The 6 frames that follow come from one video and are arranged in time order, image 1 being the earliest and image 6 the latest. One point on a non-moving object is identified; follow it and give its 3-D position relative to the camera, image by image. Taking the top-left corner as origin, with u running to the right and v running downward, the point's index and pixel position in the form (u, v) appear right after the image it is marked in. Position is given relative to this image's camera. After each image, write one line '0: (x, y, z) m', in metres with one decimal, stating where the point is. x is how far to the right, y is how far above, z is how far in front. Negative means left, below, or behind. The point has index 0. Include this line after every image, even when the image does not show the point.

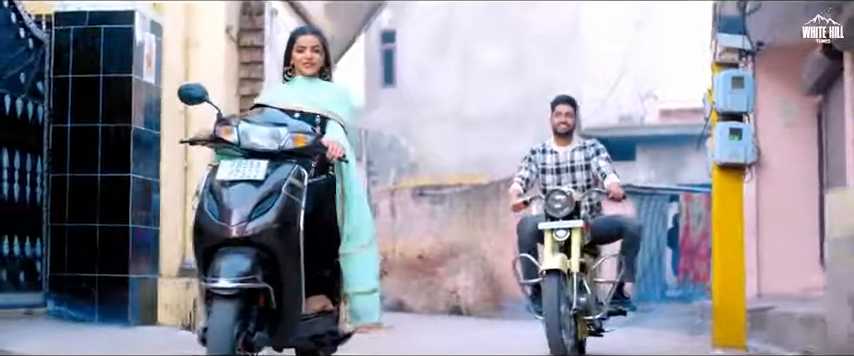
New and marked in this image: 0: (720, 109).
0: (+1.7, +0.4, +6.8) m
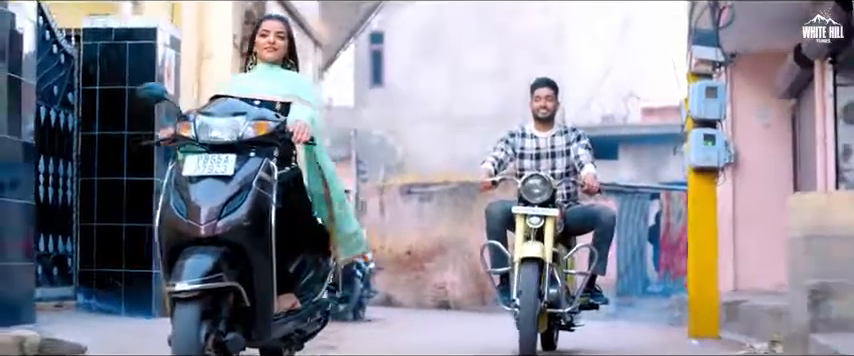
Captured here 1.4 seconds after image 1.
0: (+1.6, +0.4, +7.3) m
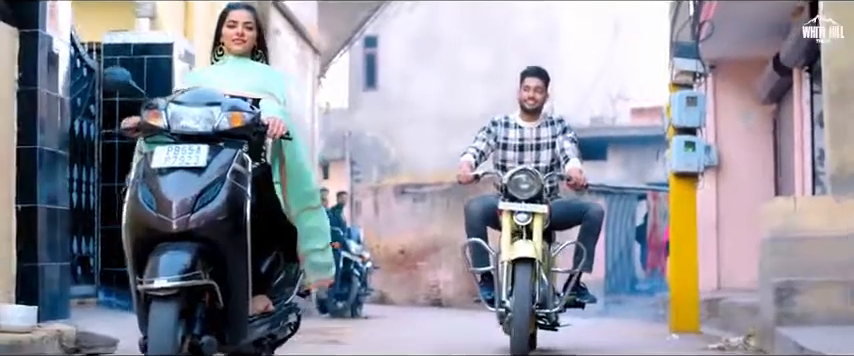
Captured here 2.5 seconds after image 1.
0: (+1.6, +0.3, +7.7) m
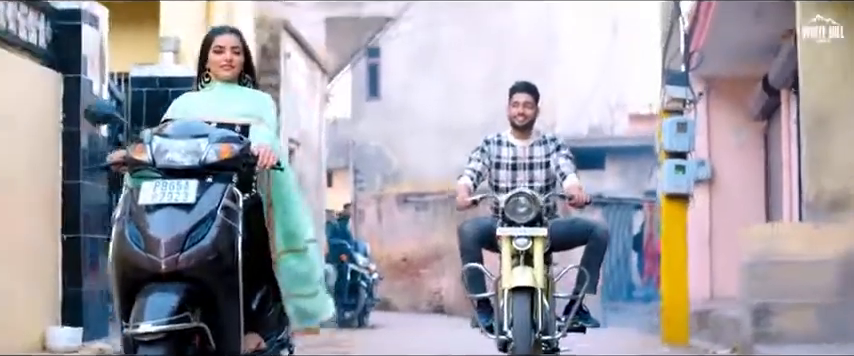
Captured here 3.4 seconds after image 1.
0: (+1.6, +0.2, +8.2) m
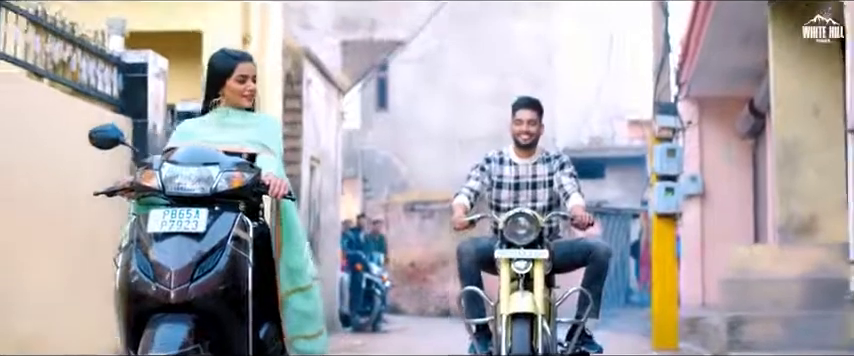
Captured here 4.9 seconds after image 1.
0: (+1.7, +0.1, +9.0) m
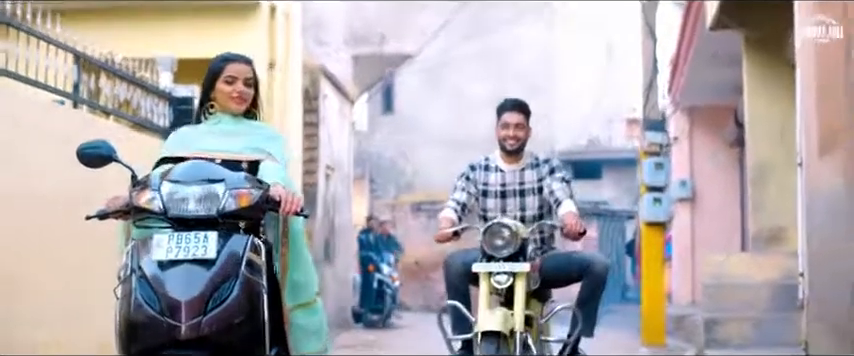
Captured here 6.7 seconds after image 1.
0: (+1.8, 0.0, +9.8) m
